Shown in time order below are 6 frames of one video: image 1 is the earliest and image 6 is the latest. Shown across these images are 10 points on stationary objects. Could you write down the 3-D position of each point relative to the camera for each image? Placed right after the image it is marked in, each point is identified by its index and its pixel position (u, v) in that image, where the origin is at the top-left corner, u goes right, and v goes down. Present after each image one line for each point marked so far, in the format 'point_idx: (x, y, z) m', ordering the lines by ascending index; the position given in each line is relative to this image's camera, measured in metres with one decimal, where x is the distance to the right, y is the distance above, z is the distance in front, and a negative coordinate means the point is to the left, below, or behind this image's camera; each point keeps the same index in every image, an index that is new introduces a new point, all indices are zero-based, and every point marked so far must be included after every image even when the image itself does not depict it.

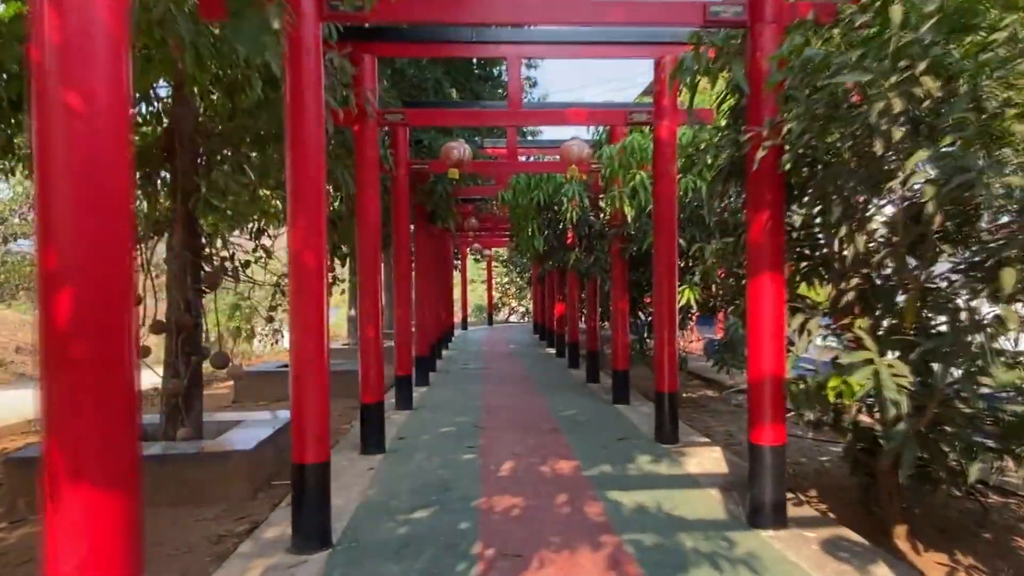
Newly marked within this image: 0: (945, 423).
0: (+1.8, -0.6, +3.2) m
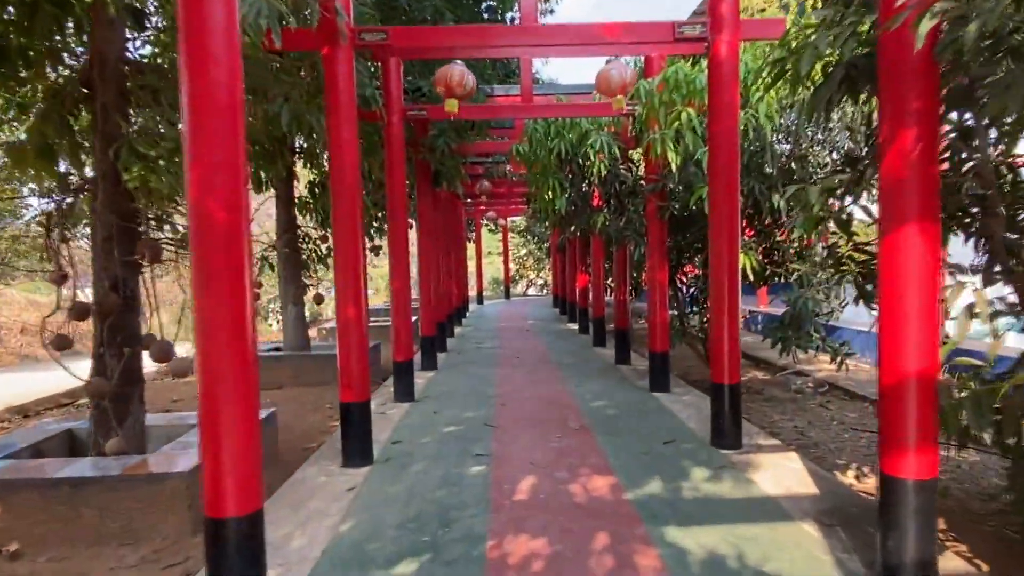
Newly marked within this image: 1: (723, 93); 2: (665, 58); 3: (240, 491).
0: (+1.9, -0.4, +1.9) m
1: (+1.2, +1.1, +4.5) m
2: (+1.2, +1.9, +6.2) m
3: (-0.9, -0.6, +2.4) m
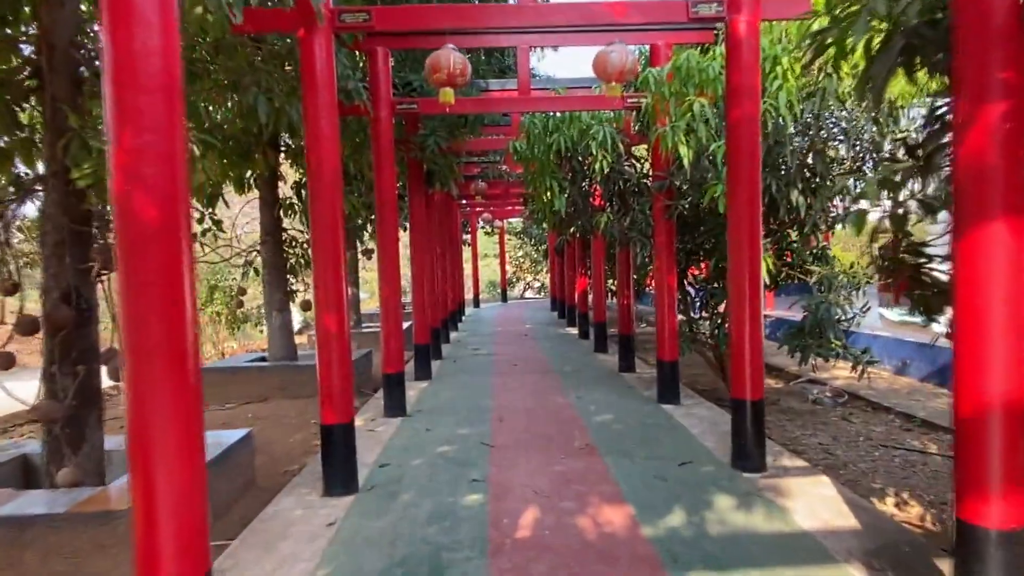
0: (+1.9, -0.5, +1.5) m
1: (+1.2, +1.1, +4.1) m
2: (+1.2, +1.8, +5.8) m
3: (-0.9, -0.7, +2.0) m
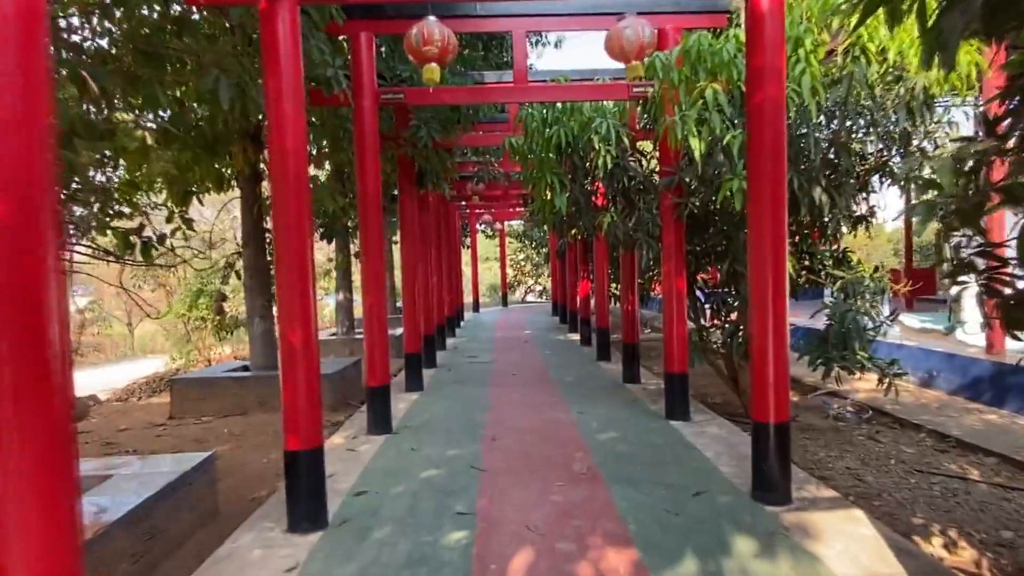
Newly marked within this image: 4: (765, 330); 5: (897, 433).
0: (+1.8, -0.5, +1.0) m
1: (+1.2, +1.1, +3.6) m
2: (+1.2, +1.8, +5.3) m
3: (-0.9, -0.7, +1.5) m
4: (+1.2, -0.2, +3.7) m
5: (+2.7, -1.0, +5.3) m
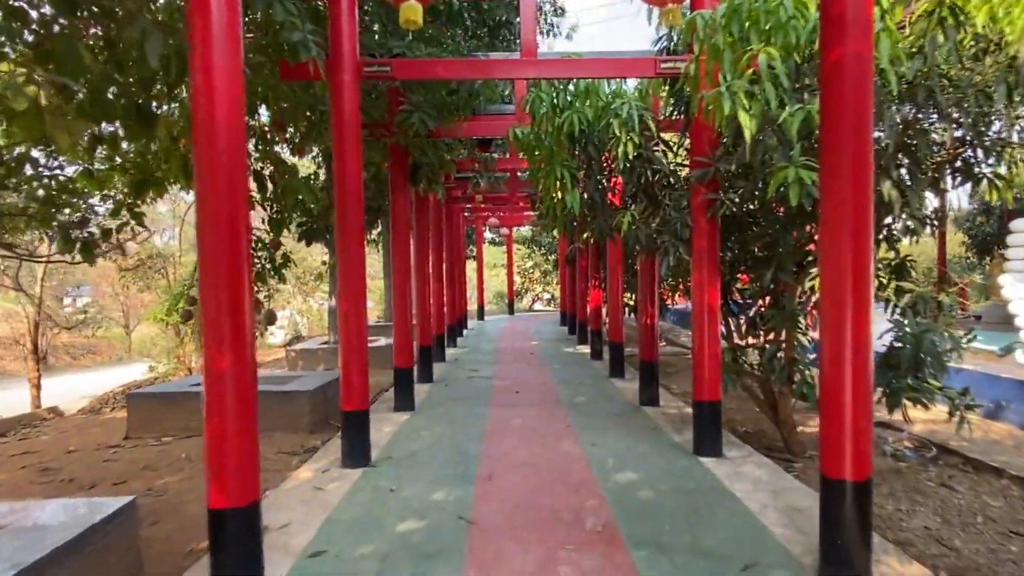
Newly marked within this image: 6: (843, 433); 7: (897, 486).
0: (+1.8, -0.5, +0.1) m
1: (+1.2, +1.0, +2.7) m
2: (+1.2, +1.7, +4.4) m
3: (-1.0, -0.7, +0.6) m
4: (+1.2, -0.3, +2.8) m
5: (+2.7, -1.1, +4.4) m
6: (+1.2, -0.5, +2.8) m
7: (+2.2, -1.1, +4.3) m
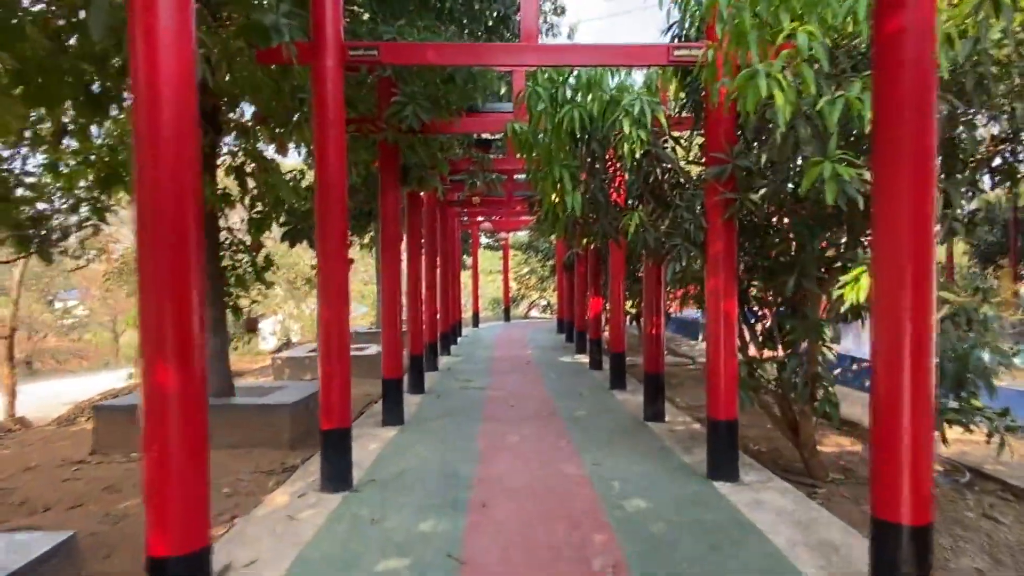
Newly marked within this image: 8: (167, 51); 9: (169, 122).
0: (+1.8, -0.5, -0.3) m
1: (+1.2, +1.0, +2.3) m
2: (+1.2, +1.7, +4.0) m
3: (-0.9, -0.7, +0.2) m
4: (+1.2, -0.3, +2.4) m
5: (+2.7, -1.2, +4.0) m
6: (+1.2, -0.6, +2.4) m
7: (+2.2, -1.2, +3.9) m
8: (-1.0, +0.7, +2.3) m
9: (-1.0, +0.5, +2.3) m
